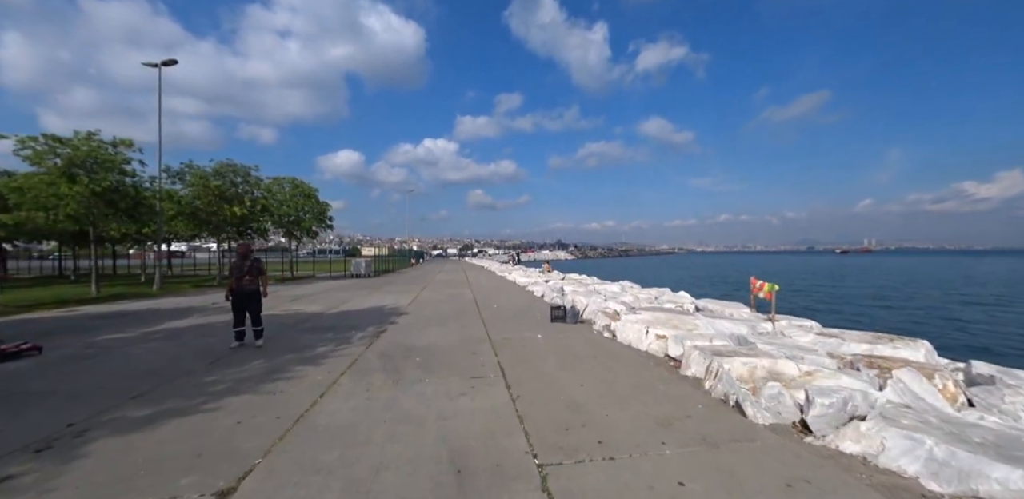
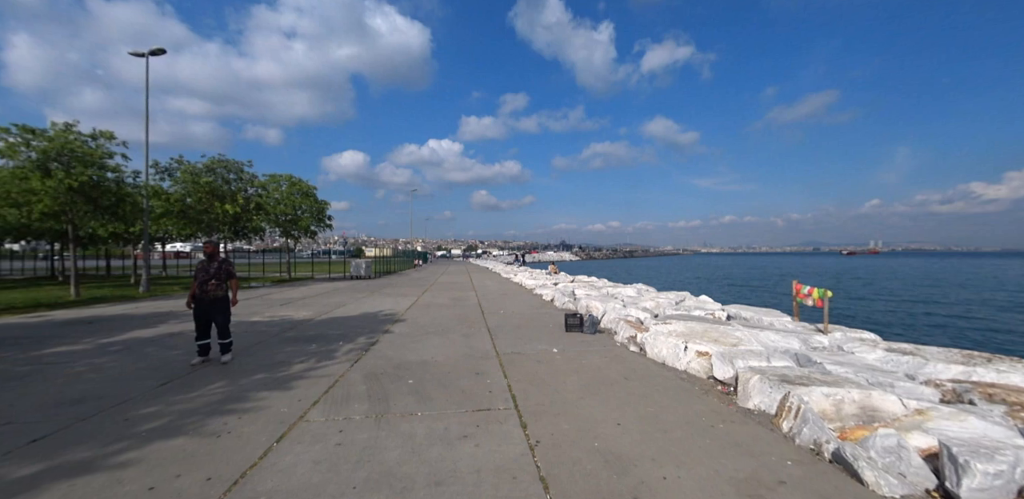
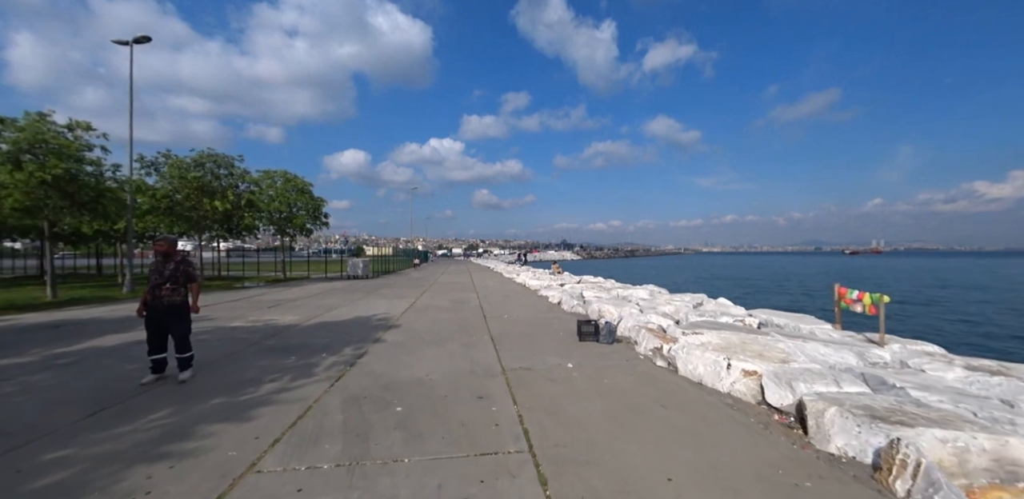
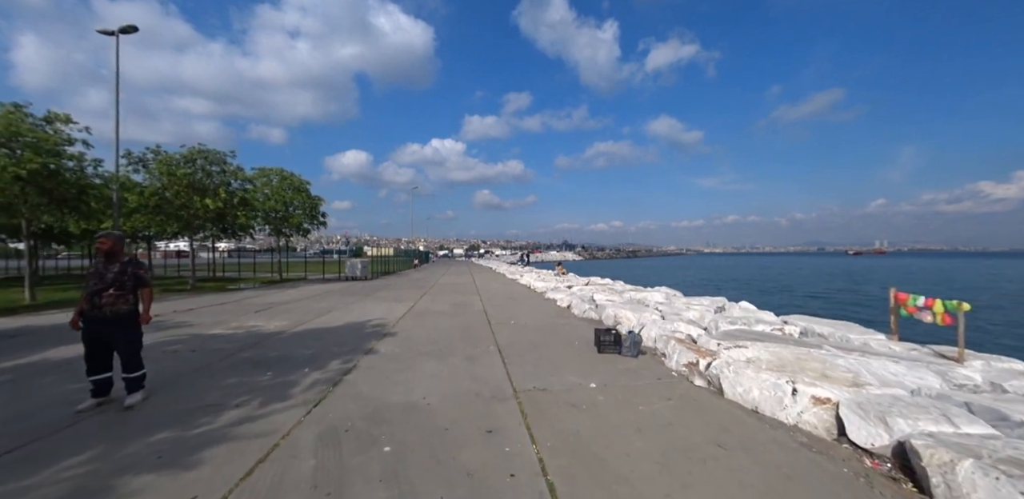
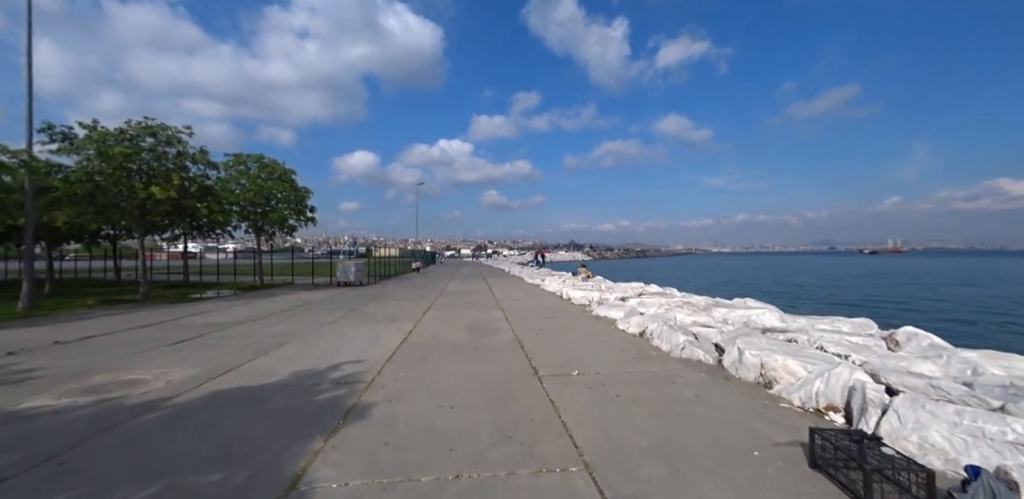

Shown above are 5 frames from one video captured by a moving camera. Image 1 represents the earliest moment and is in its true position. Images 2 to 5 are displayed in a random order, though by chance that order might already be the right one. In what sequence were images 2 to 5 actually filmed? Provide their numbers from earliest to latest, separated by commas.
2, 3, 4, 5
